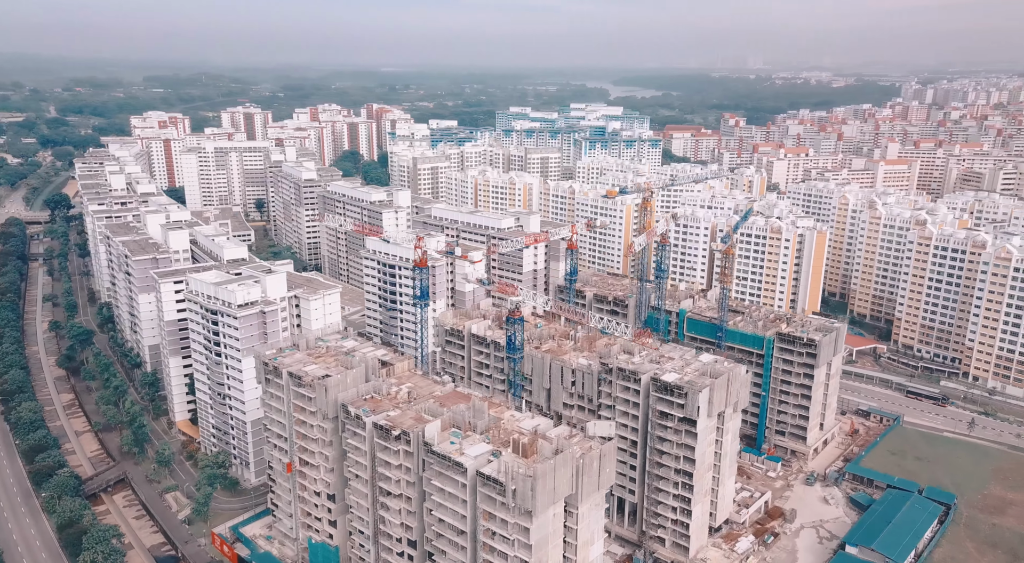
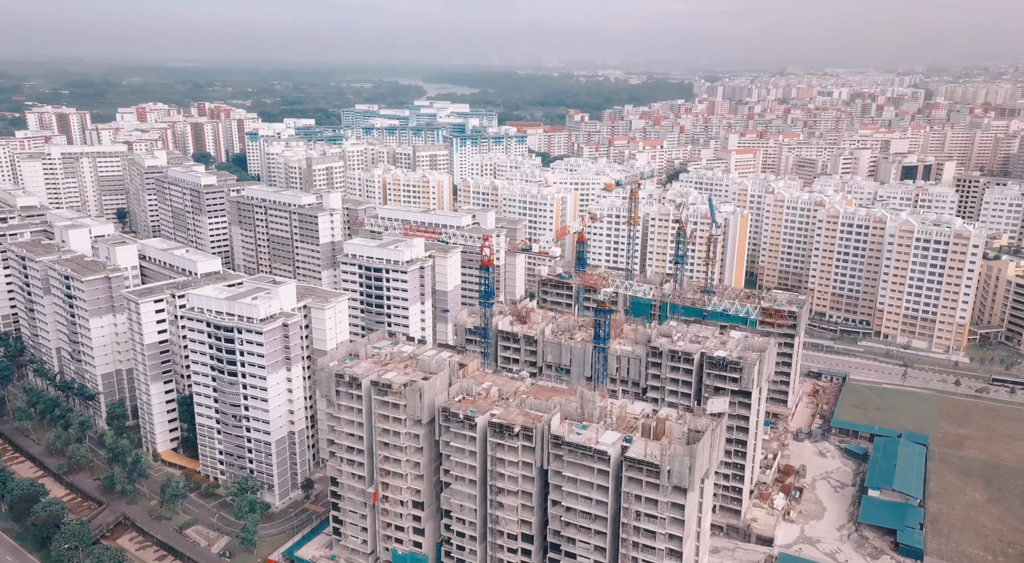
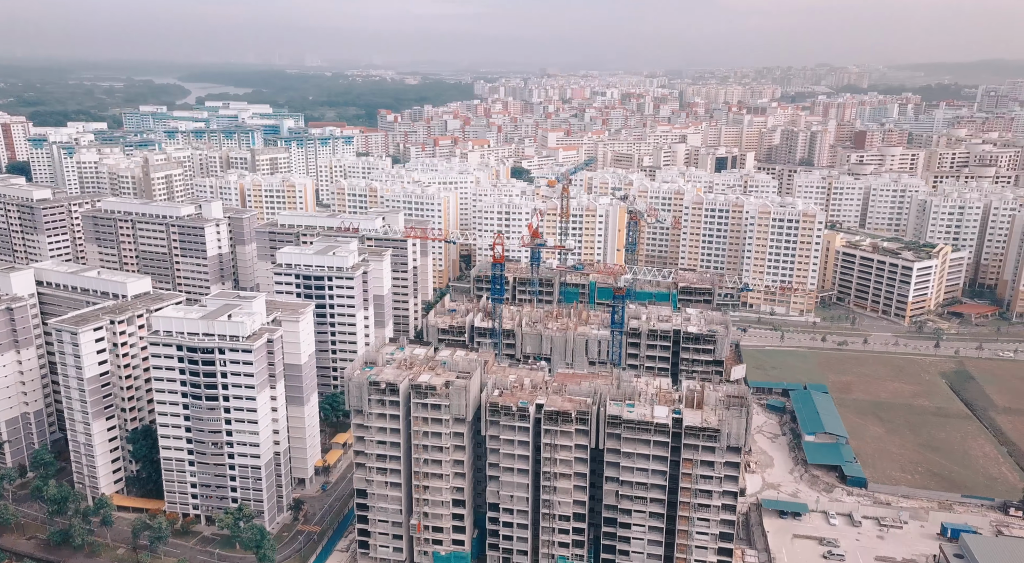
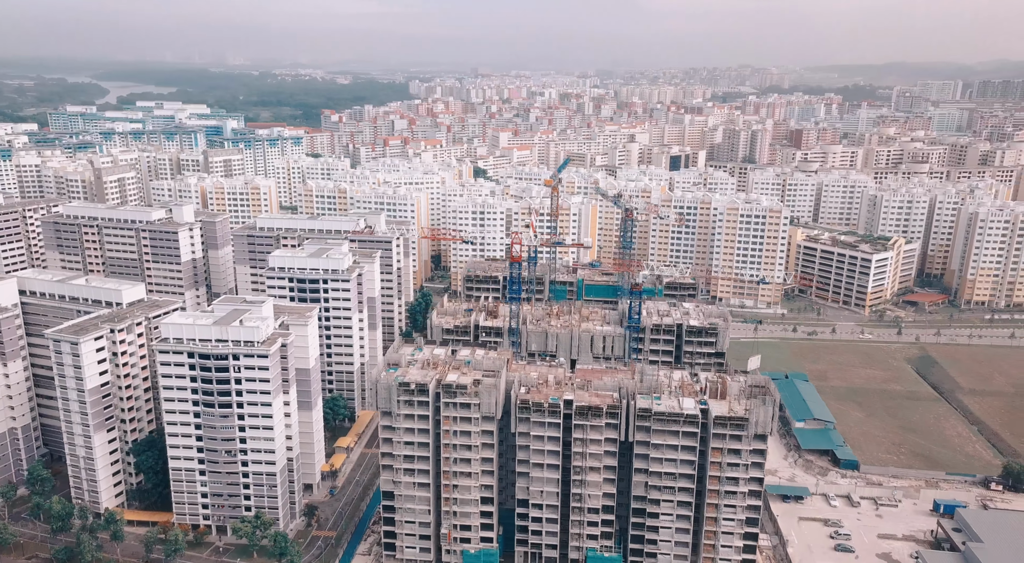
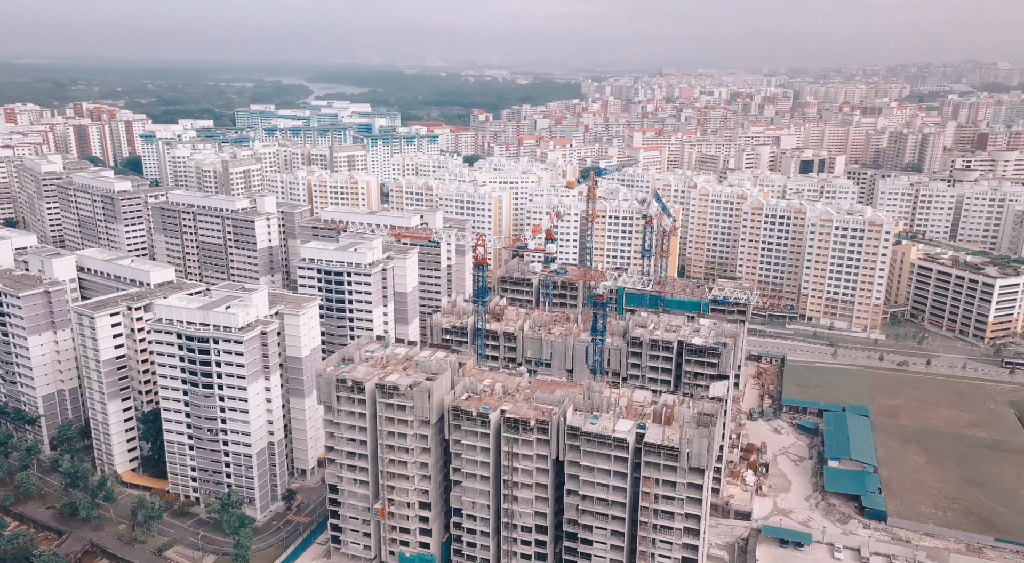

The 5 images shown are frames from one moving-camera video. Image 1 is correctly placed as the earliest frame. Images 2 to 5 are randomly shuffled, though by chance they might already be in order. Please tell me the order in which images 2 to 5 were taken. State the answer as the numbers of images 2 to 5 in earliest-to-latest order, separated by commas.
2, 5, 3, 4
